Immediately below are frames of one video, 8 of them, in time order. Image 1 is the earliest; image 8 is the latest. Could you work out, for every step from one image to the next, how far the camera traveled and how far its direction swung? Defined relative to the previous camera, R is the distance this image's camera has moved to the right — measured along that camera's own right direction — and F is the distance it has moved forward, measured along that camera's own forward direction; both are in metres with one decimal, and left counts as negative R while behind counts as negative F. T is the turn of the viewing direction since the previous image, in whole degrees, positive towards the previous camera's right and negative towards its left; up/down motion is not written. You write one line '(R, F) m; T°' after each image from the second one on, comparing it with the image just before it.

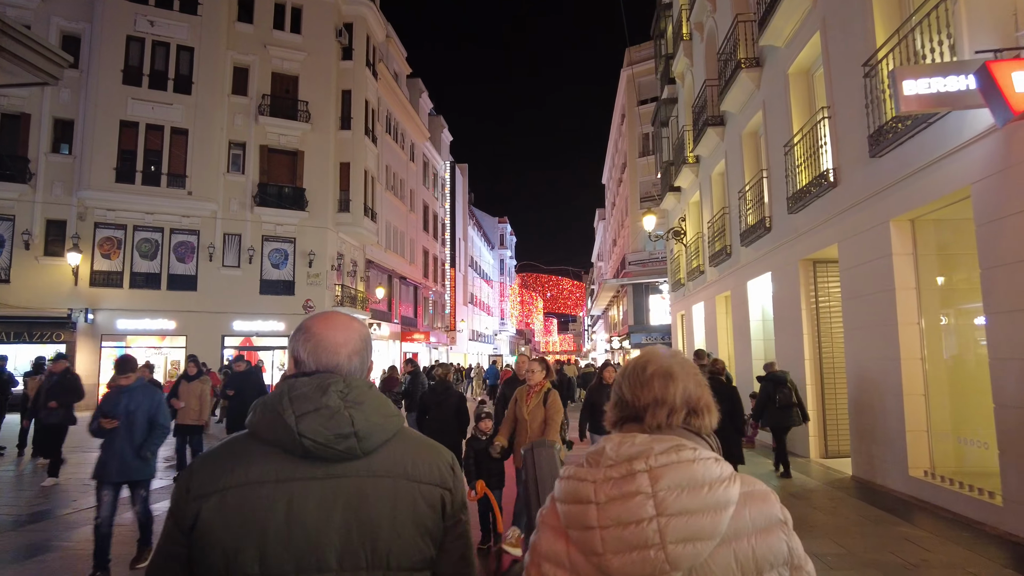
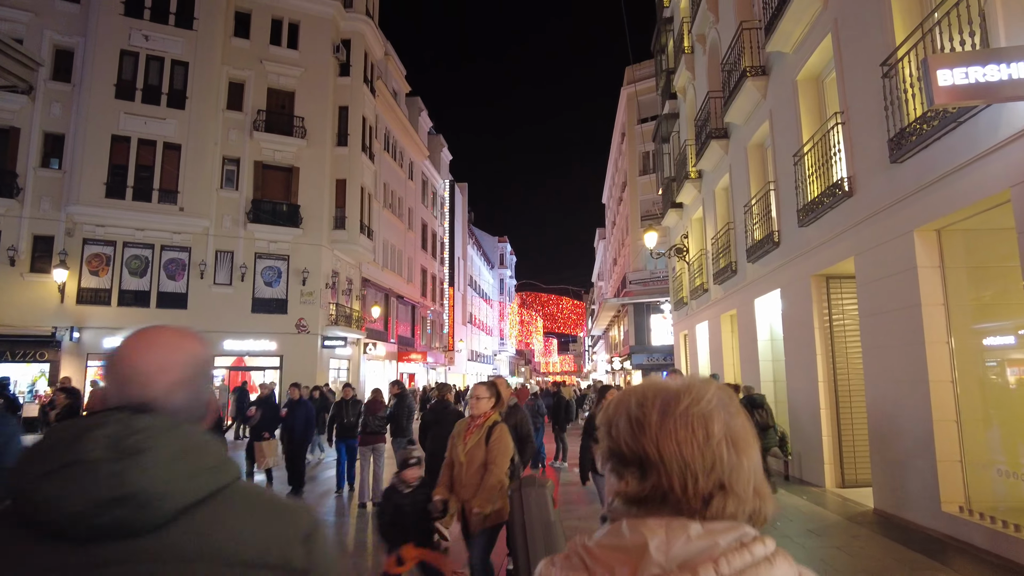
(+0.1, +0.6) m; 0°
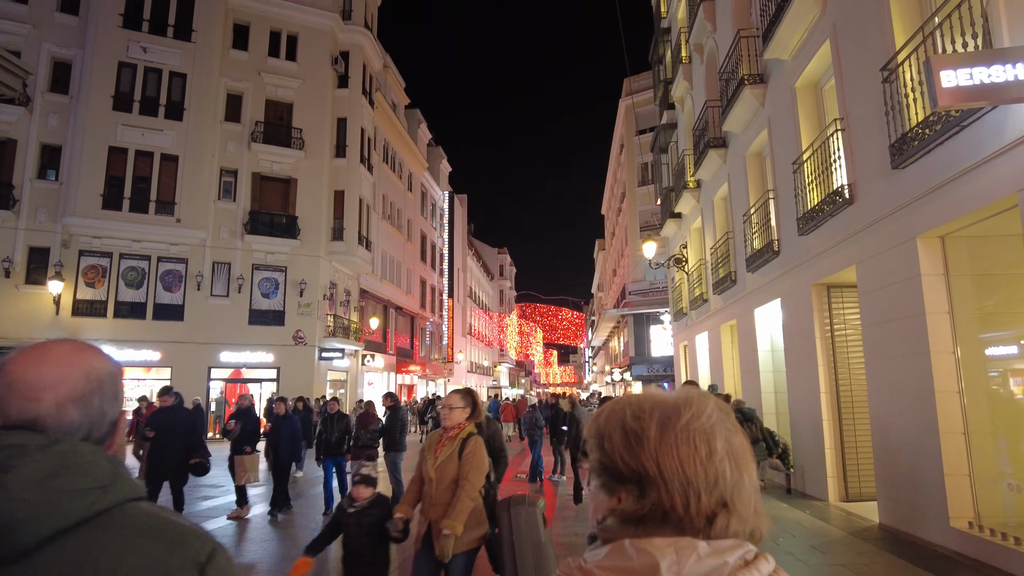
(+0.1, +0.2) m; 0°
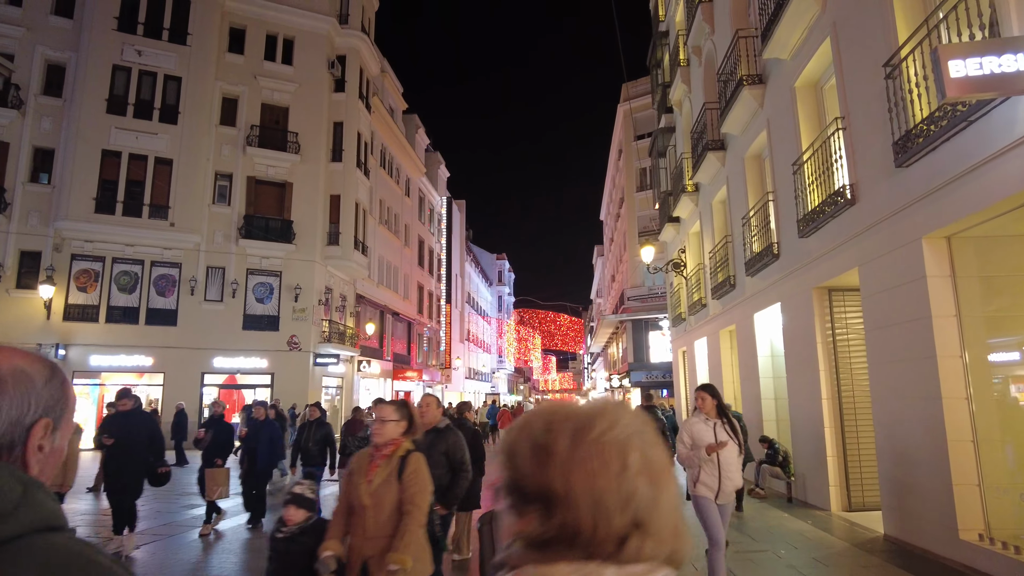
(+0.1, +0.2) m; 0°
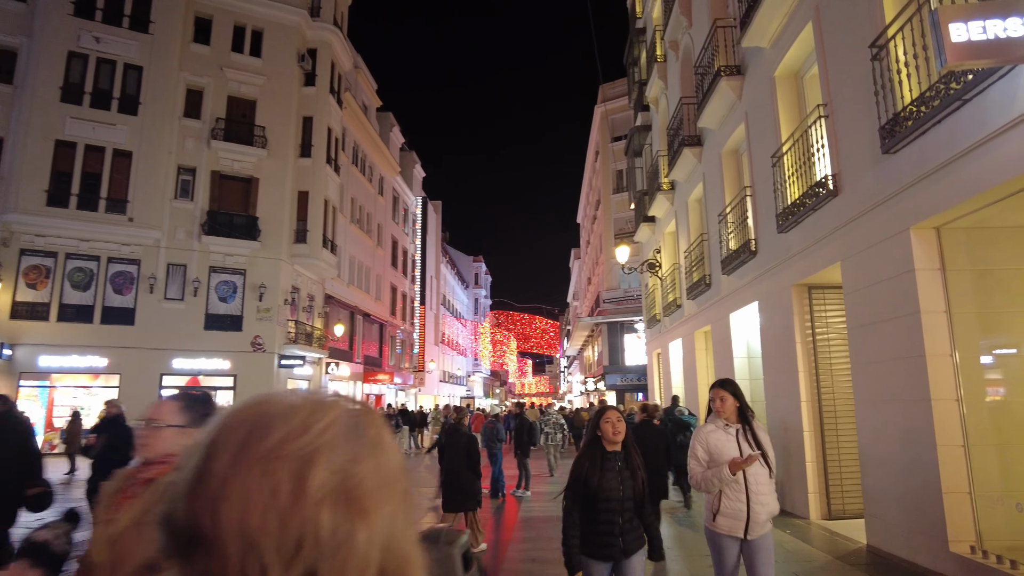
(+0.2, +0.5) m; +2°
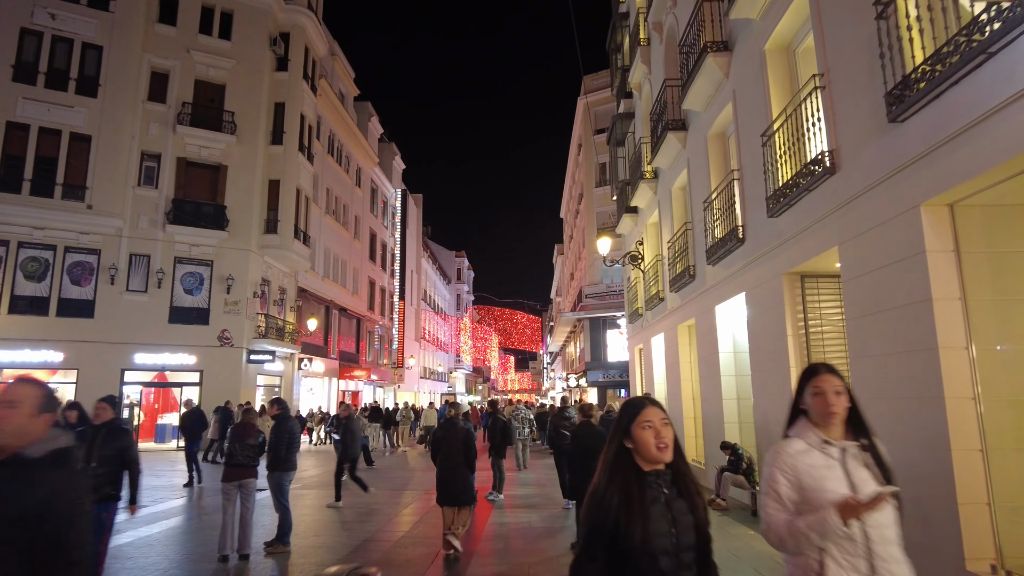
(+0.2, +0.7) m; +1°
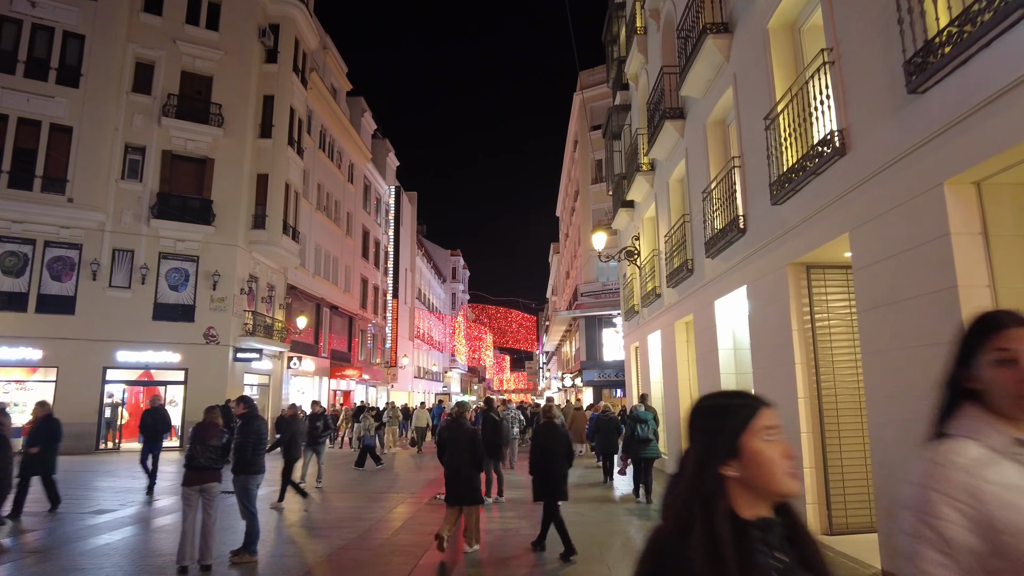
(+0.1, +0.5) m; 0°
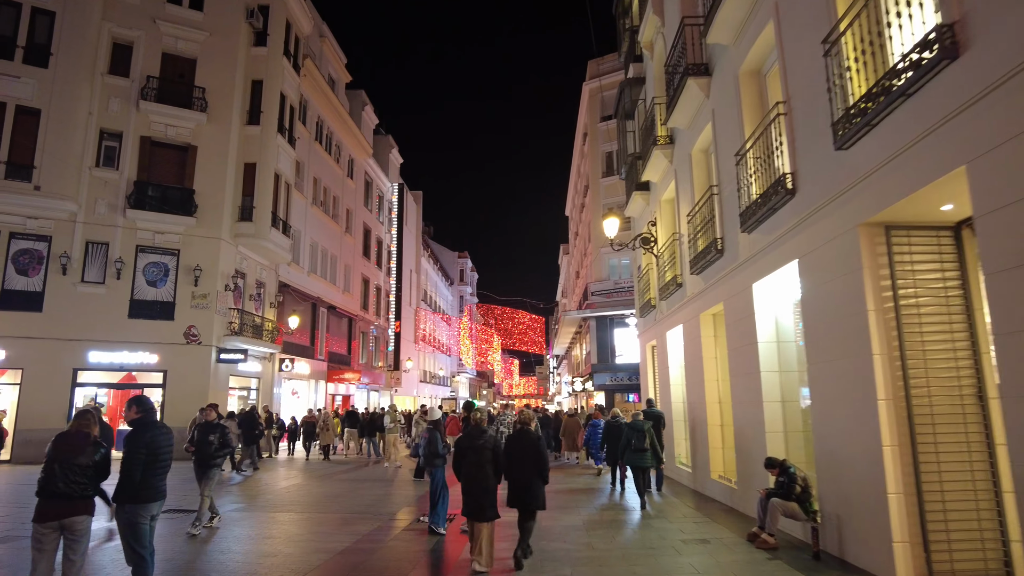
(+0.2, +1.8) m; -1°
